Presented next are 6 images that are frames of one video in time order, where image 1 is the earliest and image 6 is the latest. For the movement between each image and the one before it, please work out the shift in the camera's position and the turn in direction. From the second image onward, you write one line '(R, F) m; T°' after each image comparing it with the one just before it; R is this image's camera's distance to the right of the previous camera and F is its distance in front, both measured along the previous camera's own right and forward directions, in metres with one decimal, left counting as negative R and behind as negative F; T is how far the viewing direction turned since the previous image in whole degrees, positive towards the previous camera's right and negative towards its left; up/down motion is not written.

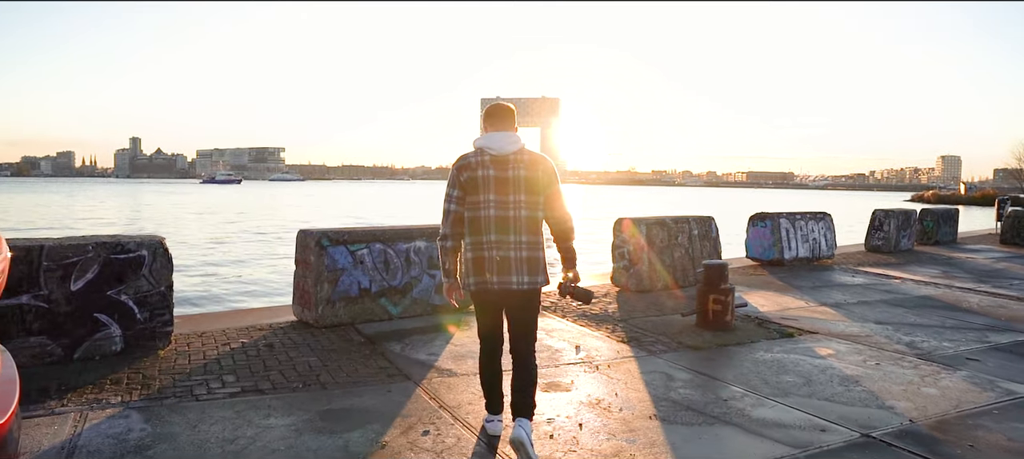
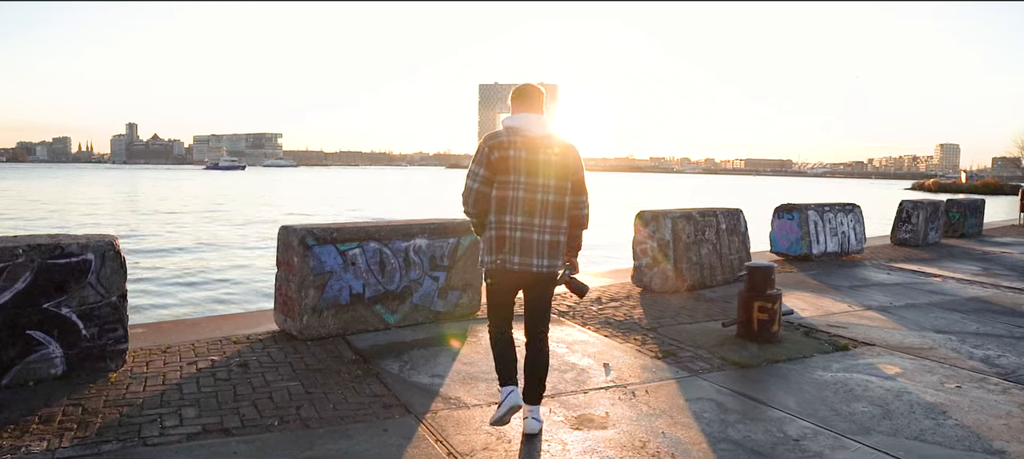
(-0.2, +1.0) m; 0°
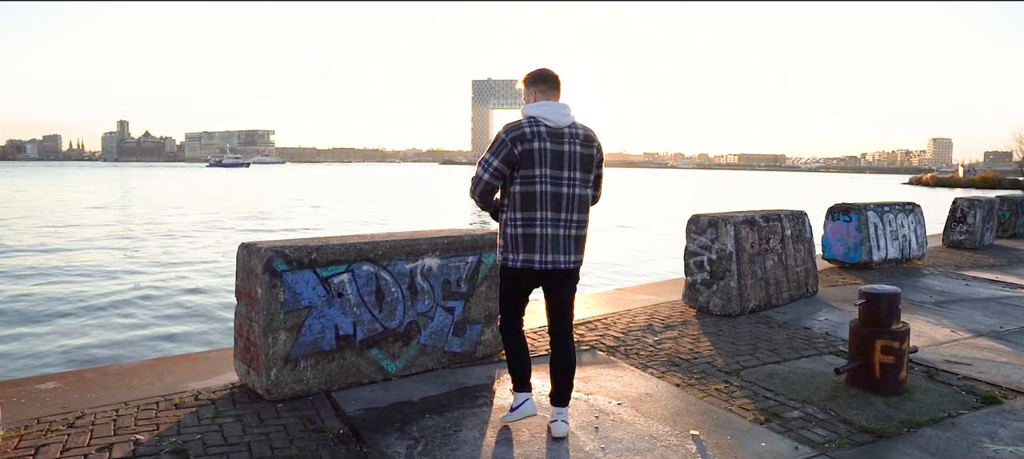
(-0.3, +1.6) m; +1°
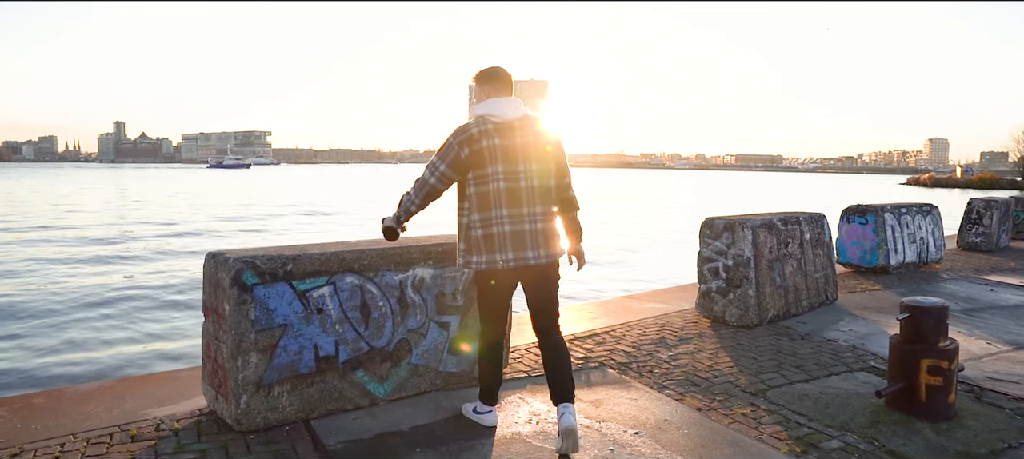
(0.0, +0.5) m; 0°
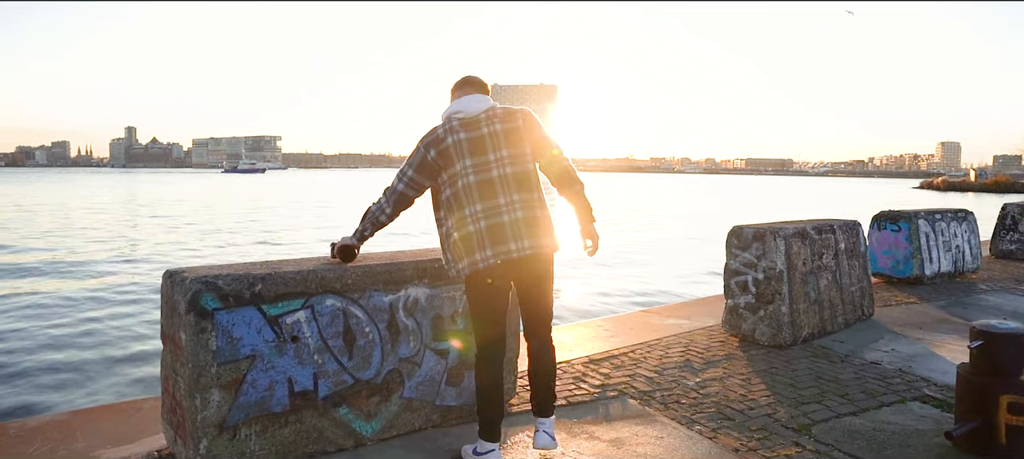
(0.0, +0.6) m; -1°
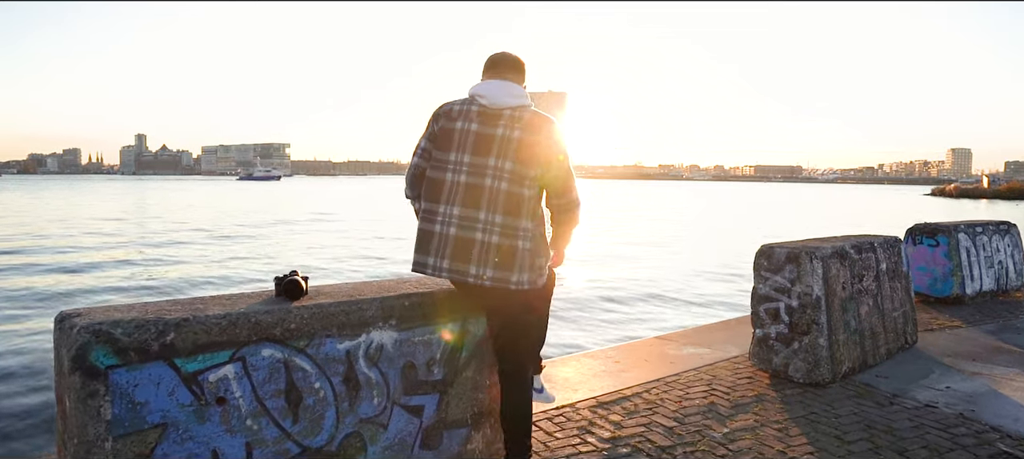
(+0.1, +0.7) m; -1°
